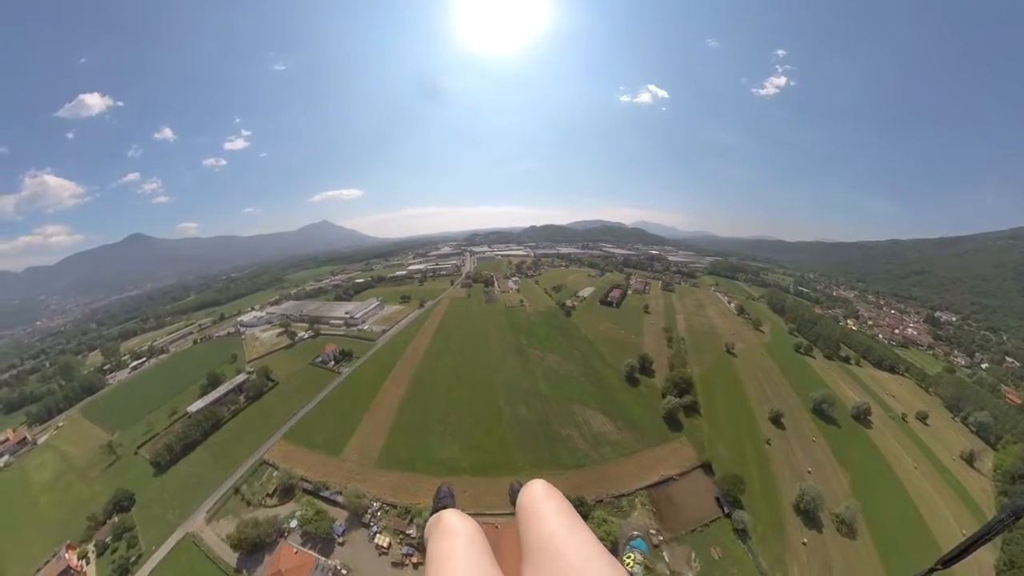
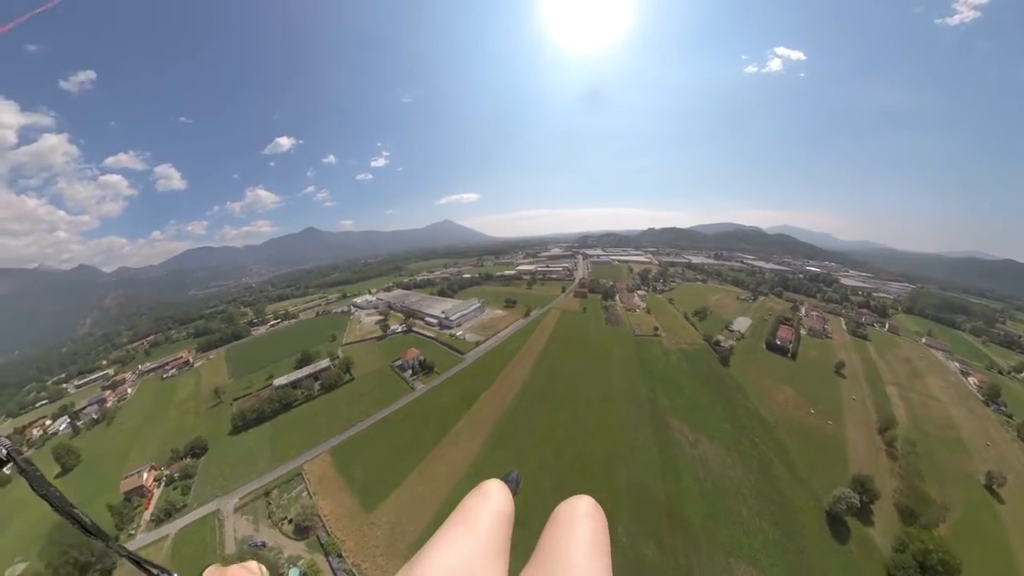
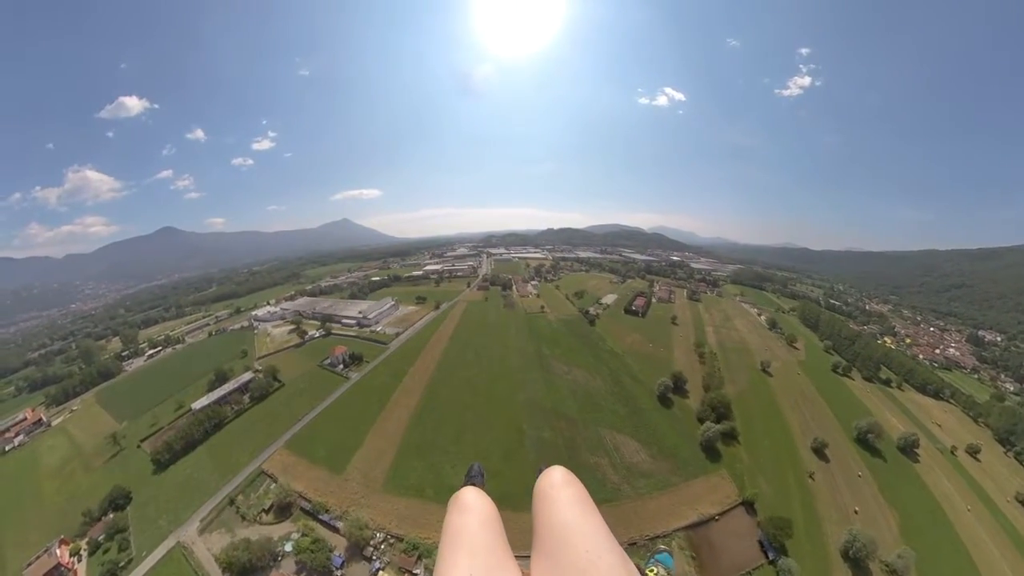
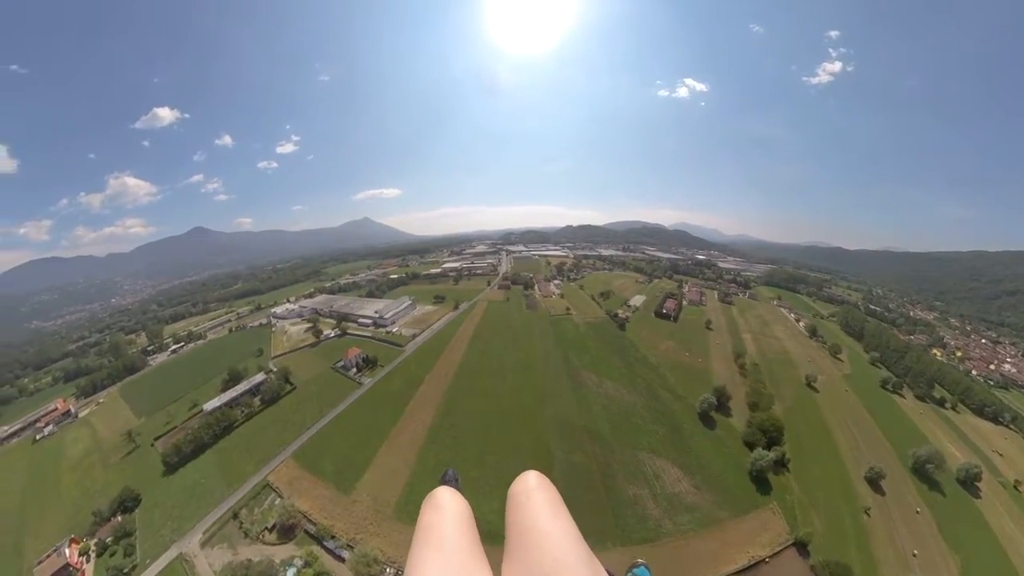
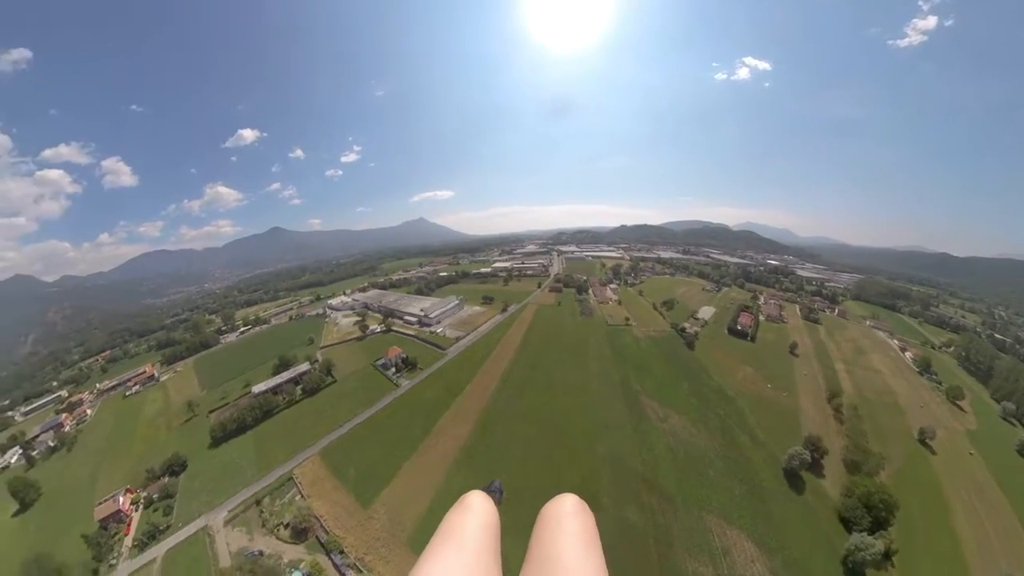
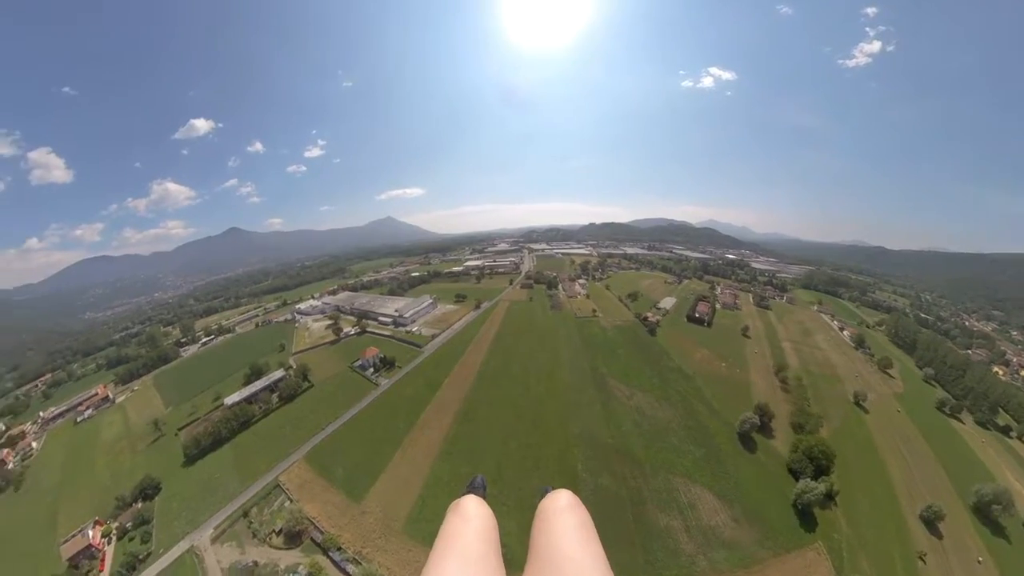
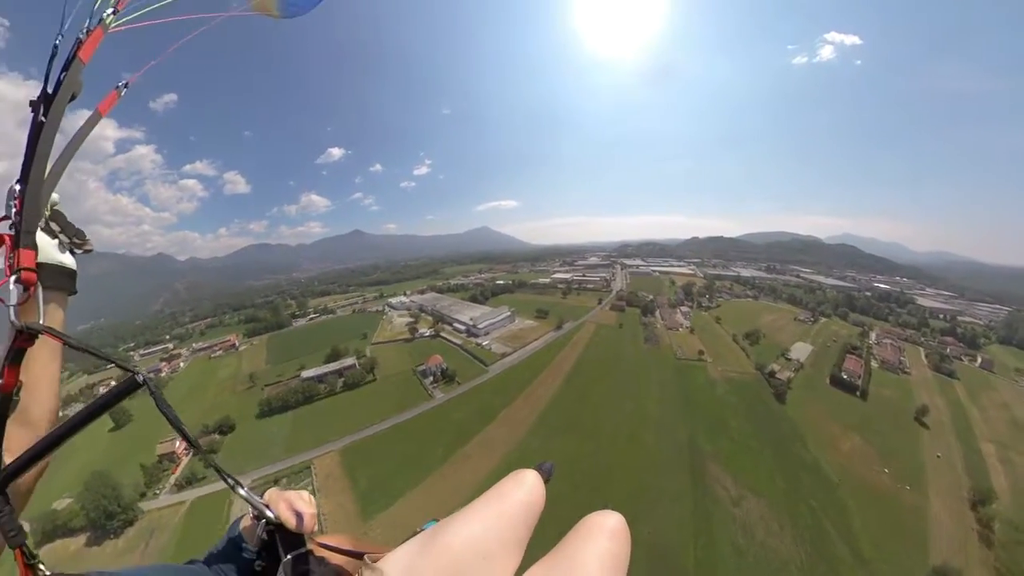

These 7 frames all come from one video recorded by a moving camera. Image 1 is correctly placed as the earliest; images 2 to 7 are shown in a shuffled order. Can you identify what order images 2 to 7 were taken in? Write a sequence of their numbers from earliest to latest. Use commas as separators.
3, 4, 6, 5, 2, 7
